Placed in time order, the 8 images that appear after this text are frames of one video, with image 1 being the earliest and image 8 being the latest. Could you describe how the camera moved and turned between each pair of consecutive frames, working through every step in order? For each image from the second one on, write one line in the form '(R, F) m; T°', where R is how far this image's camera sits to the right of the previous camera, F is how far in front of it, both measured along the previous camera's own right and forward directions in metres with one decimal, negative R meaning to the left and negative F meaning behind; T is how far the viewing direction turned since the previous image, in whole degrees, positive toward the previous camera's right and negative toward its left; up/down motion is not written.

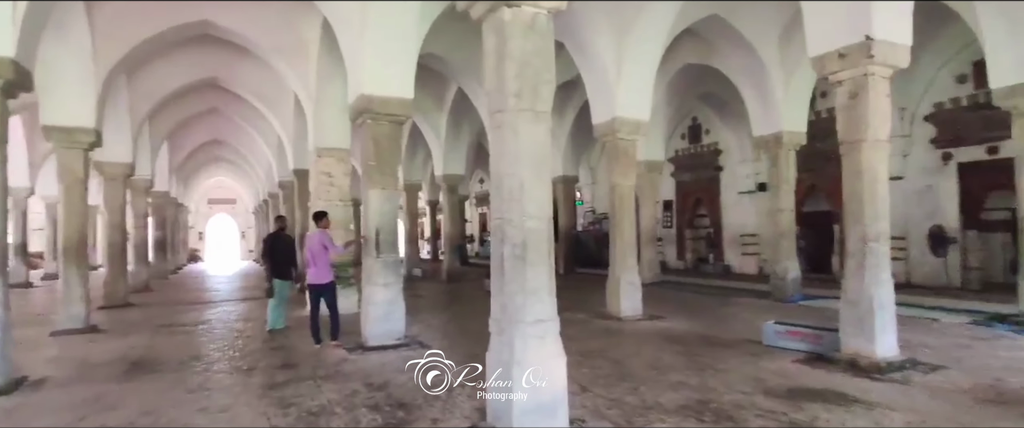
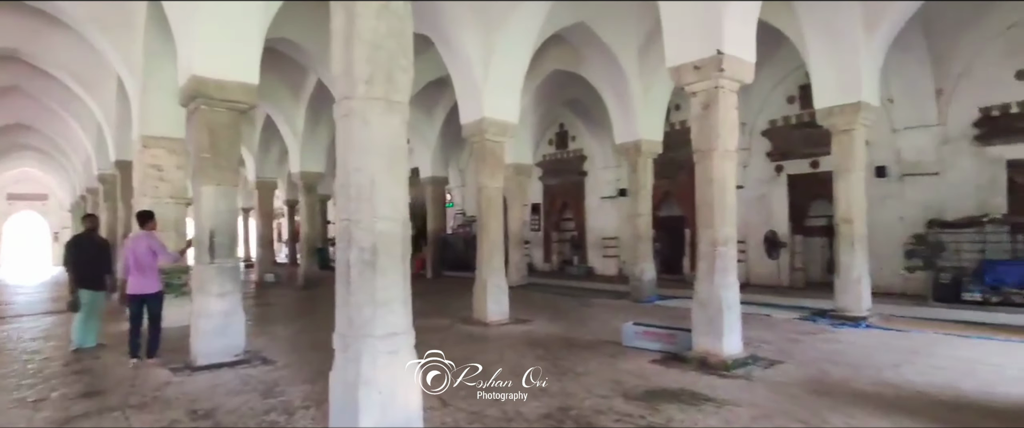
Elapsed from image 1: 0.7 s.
(+0.1, +0.3) m; +13°
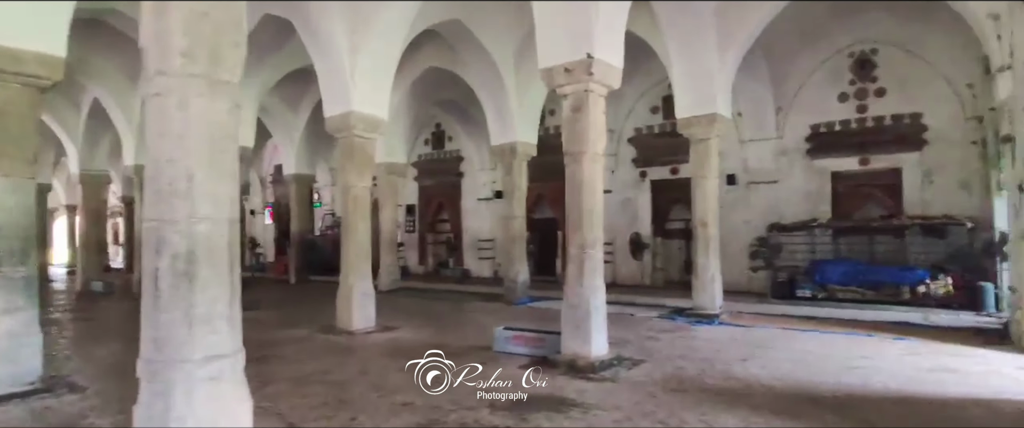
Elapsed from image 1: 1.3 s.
(+0.1, +0.3) m; +12°
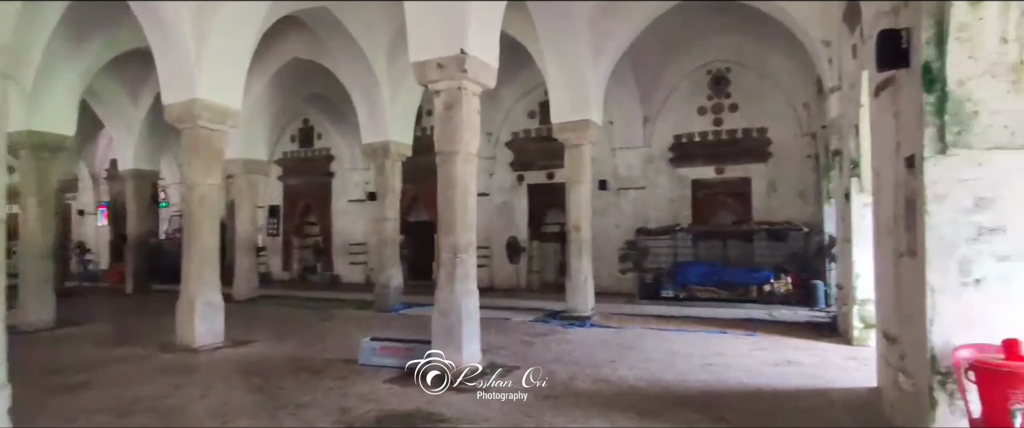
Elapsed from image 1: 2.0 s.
(+0.1, +0.3) m; +12°
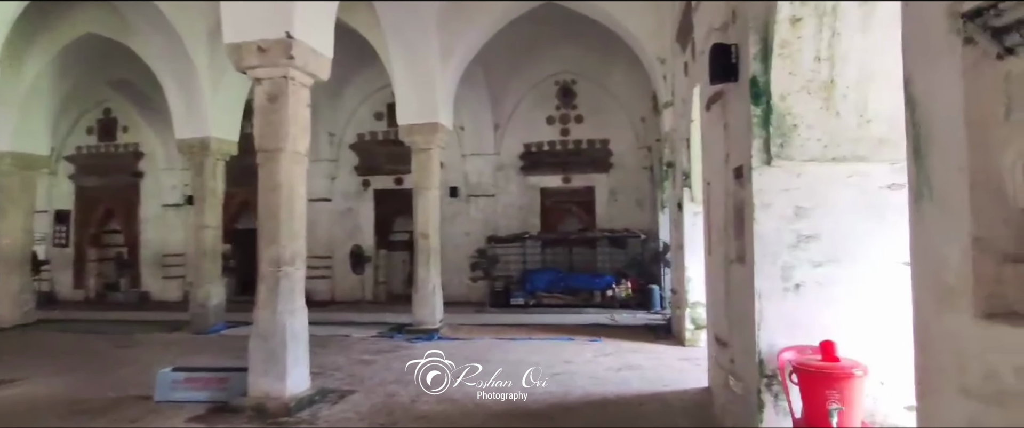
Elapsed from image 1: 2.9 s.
(+0.1, +0.4) m; +15°
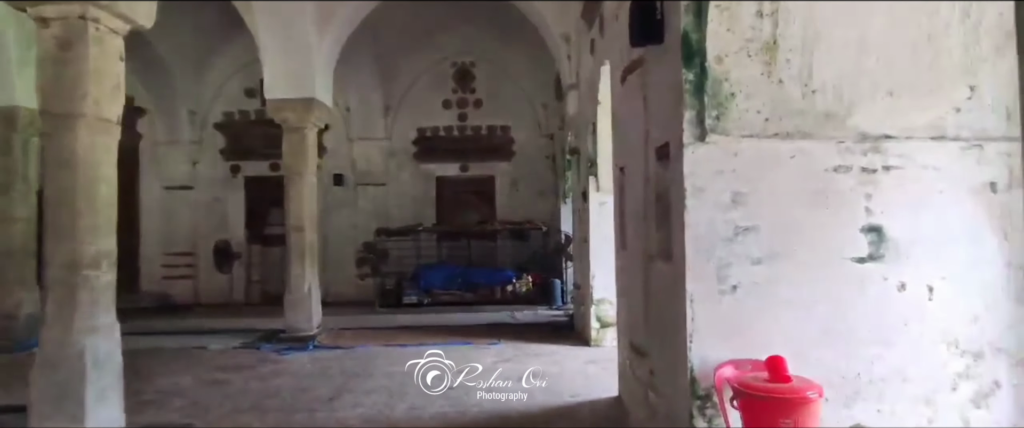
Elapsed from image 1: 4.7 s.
(+0.1, +0.8) m; +10°
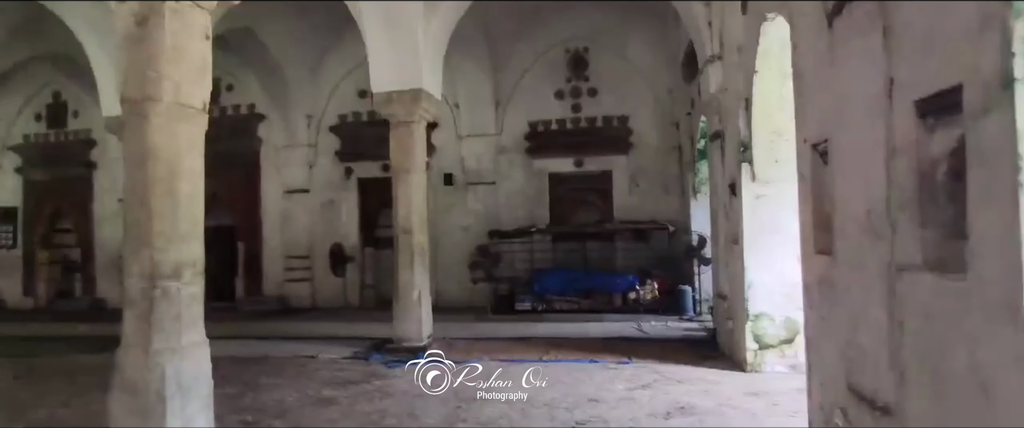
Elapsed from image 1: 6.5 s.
(-0.3, +0.9) m; -11°
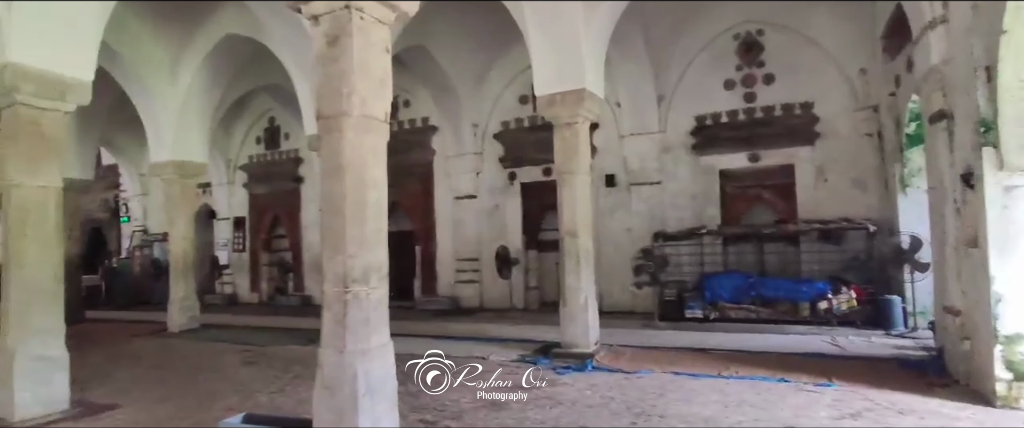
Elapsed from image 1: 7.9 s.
(-0.1, +0.2) m; -16°
